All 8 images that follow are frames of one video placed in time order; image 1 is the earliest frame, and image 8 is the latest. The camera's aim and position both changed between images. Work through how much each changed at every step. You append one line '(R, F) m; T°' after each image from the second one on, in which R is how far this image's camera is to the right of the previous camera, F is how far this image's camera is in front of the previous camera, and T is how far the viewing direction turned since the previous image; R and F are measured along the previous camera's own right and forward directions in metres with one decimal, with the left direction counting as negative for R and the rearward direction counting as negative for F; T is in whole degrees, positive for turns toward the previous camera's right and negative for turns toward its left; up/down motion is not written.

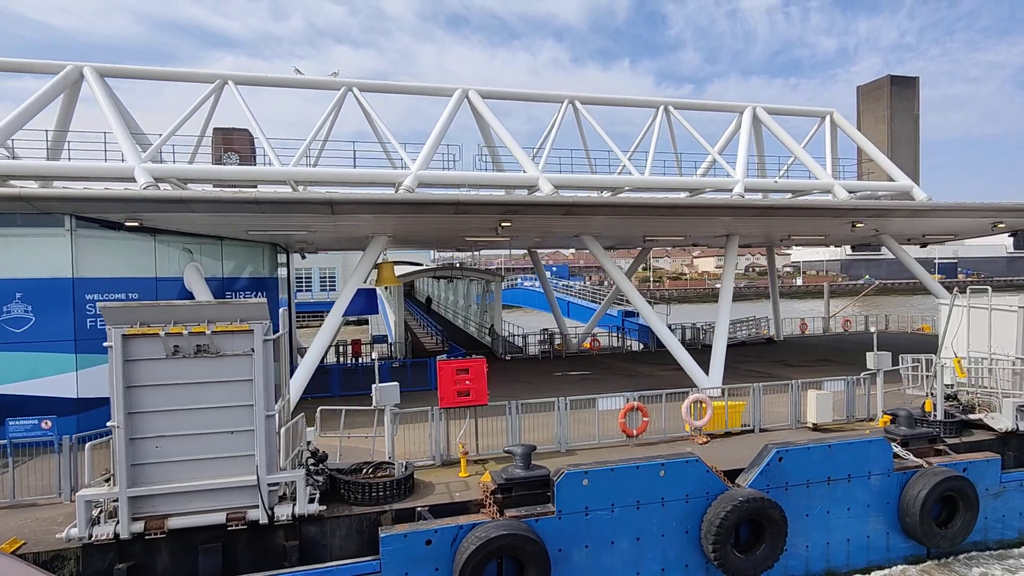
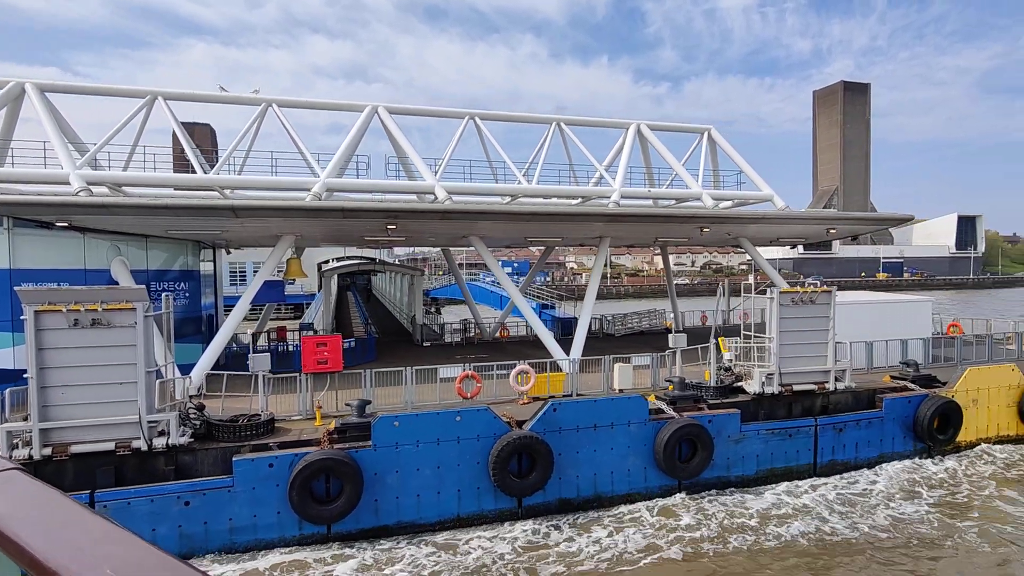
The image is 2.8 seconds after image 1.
(+2.2, -2.4) m; +3°
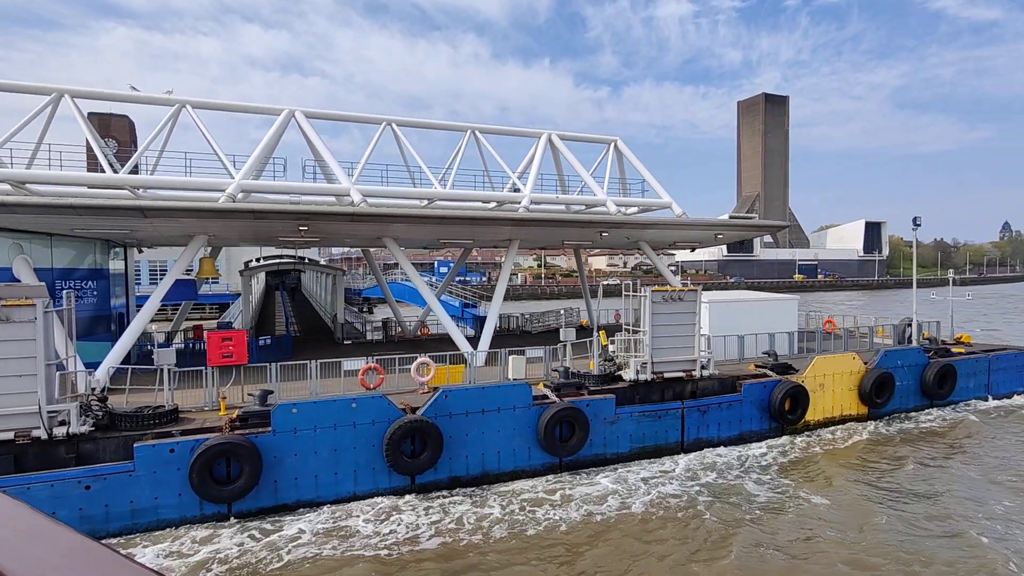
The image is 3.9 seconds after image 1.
(+0.9, -1.1) m; +6°
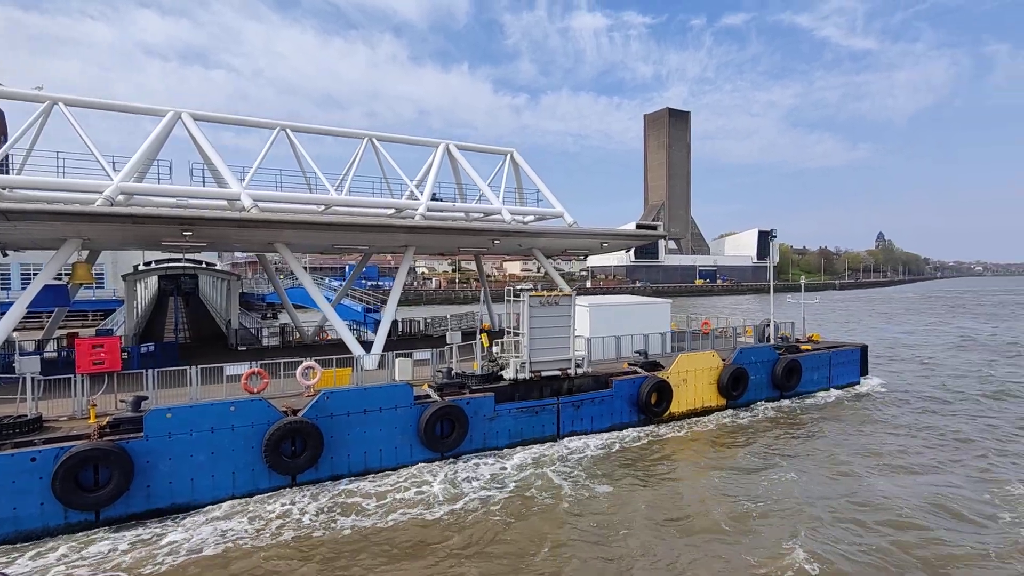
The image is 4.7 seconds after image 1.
(+0.7, -0.9) m; +8°
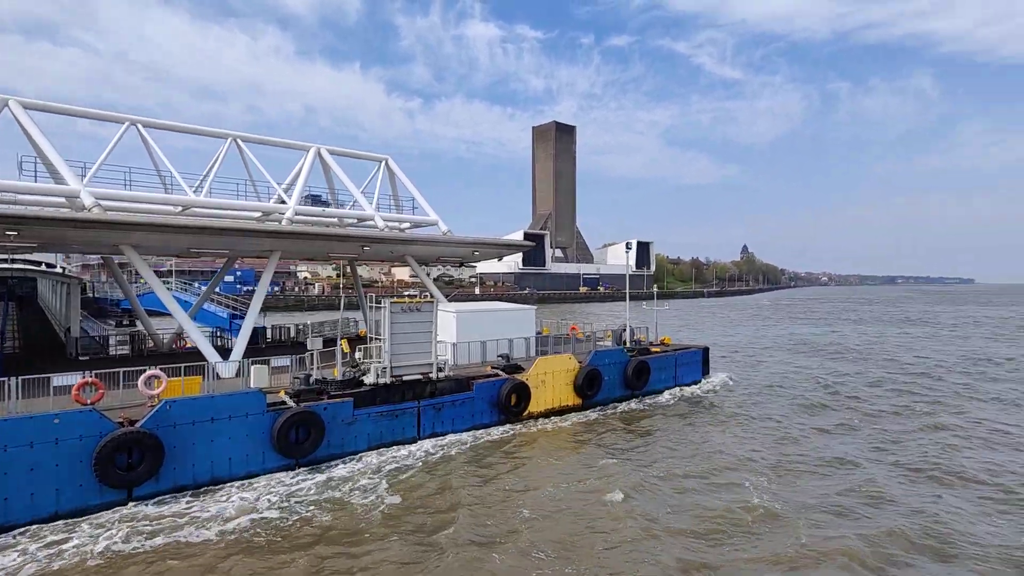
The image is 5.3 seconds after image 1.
(+0.7, -0.7) m; +11°
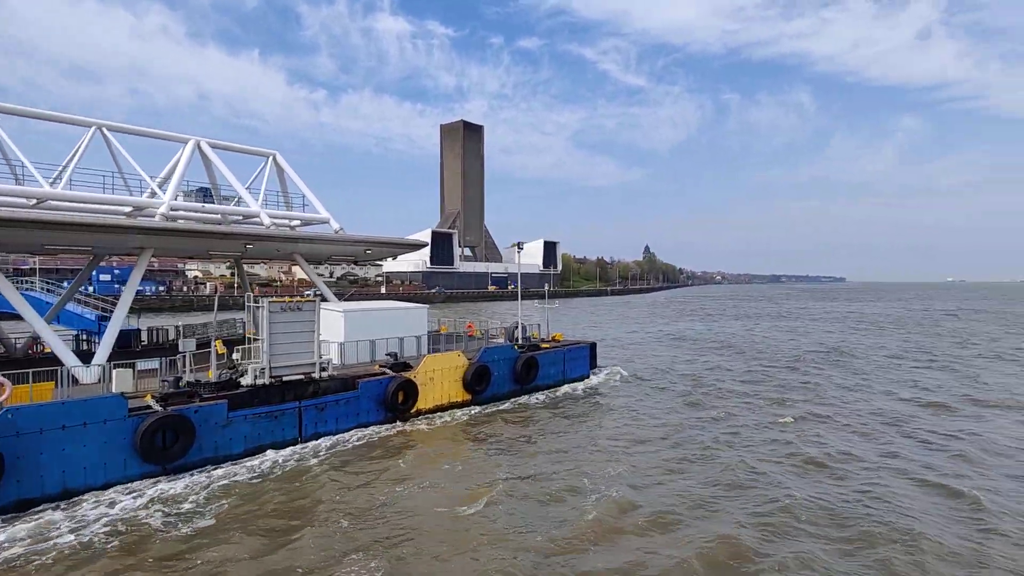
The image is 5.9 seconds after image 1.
(+0.7, -0.5) m; +9°
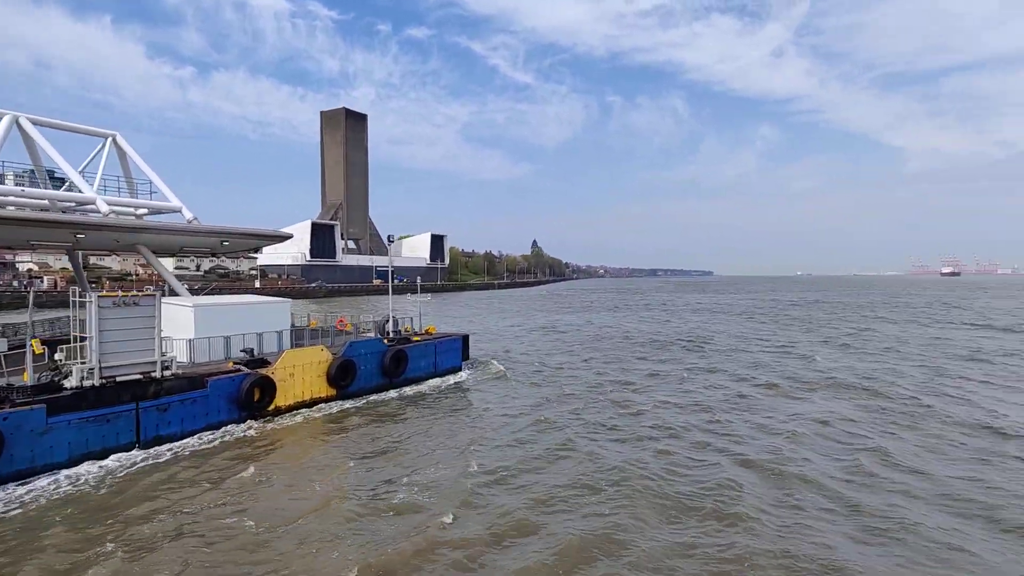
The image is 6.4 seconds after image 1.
(+0.7, -0.4) m; +11°
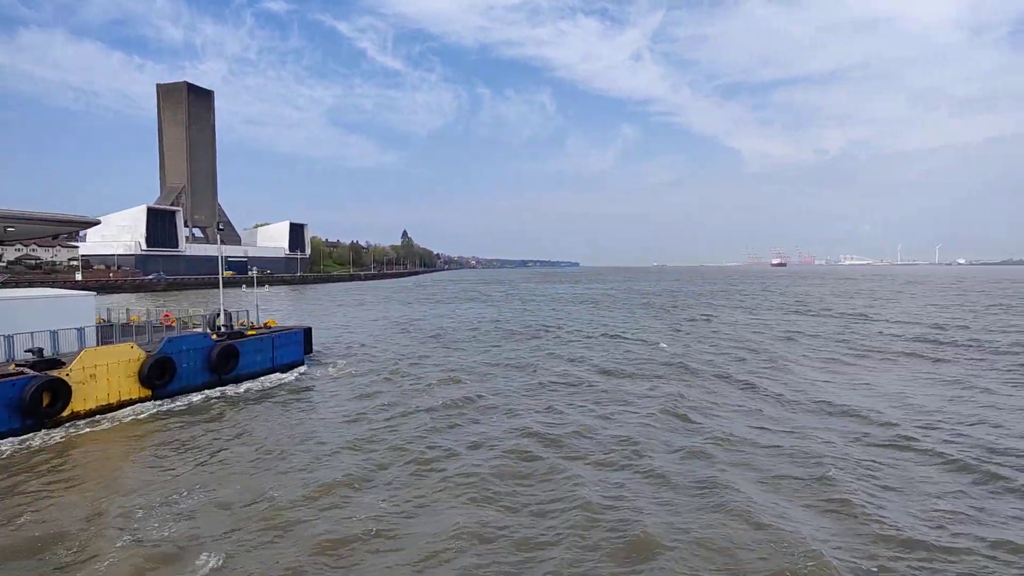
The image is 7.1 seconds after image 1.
(+1.1, -0.4) m; +13°
